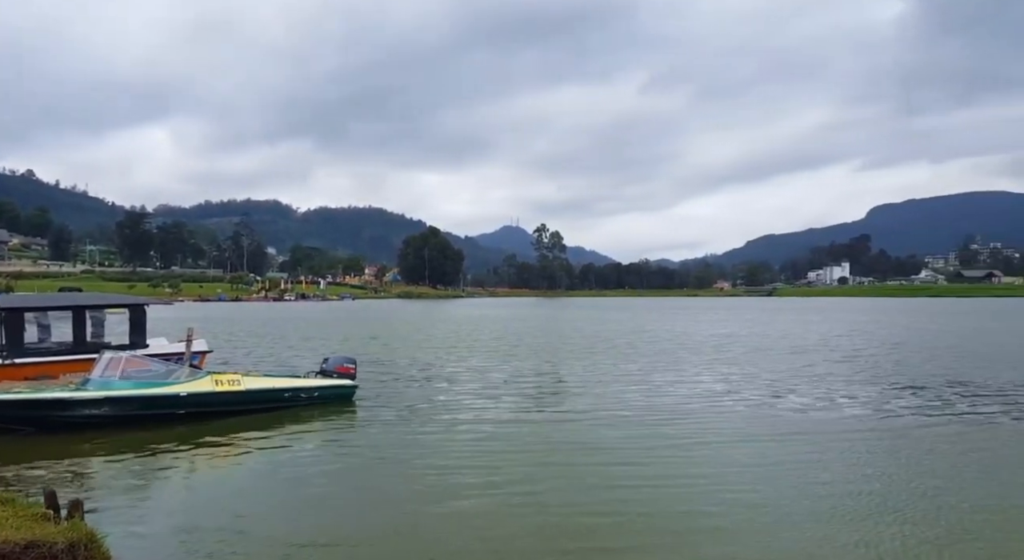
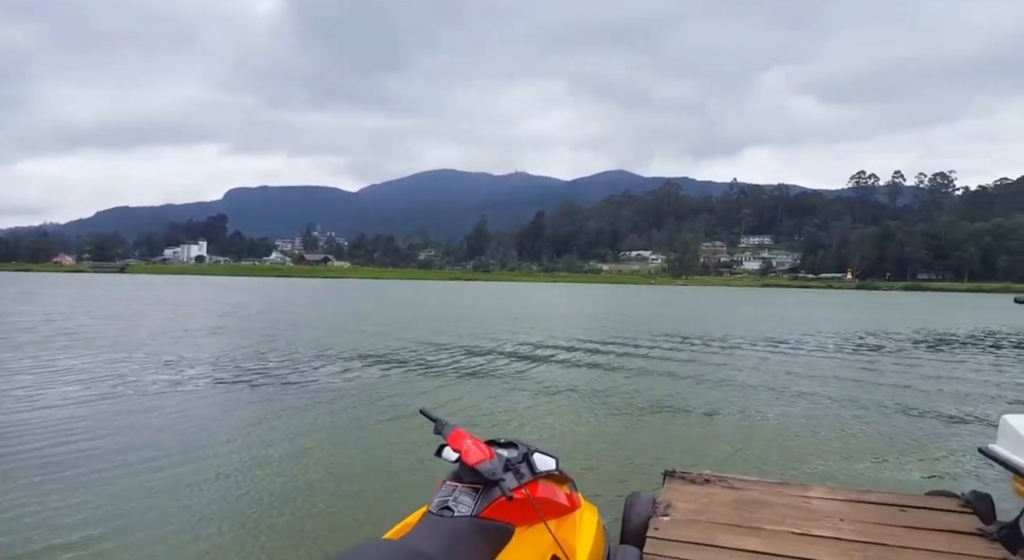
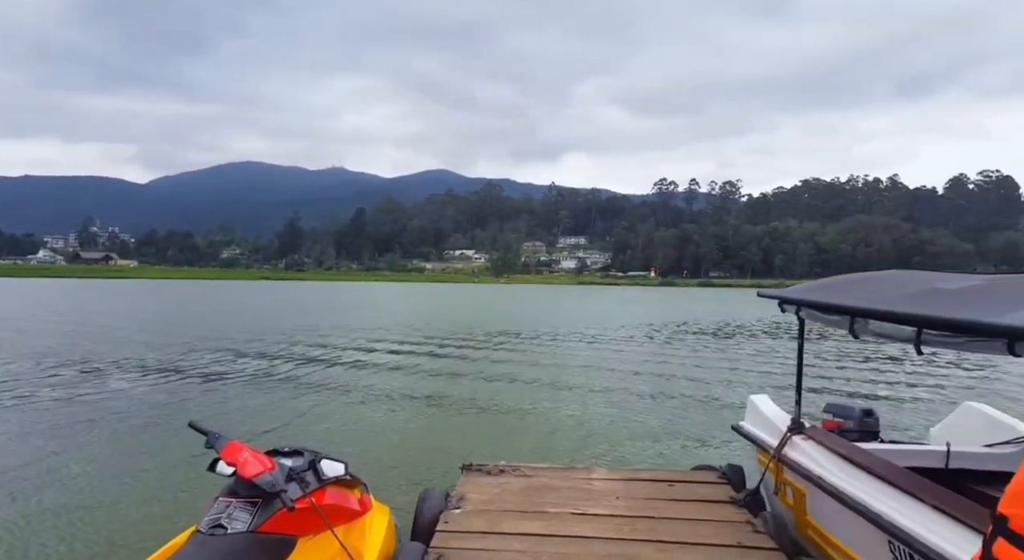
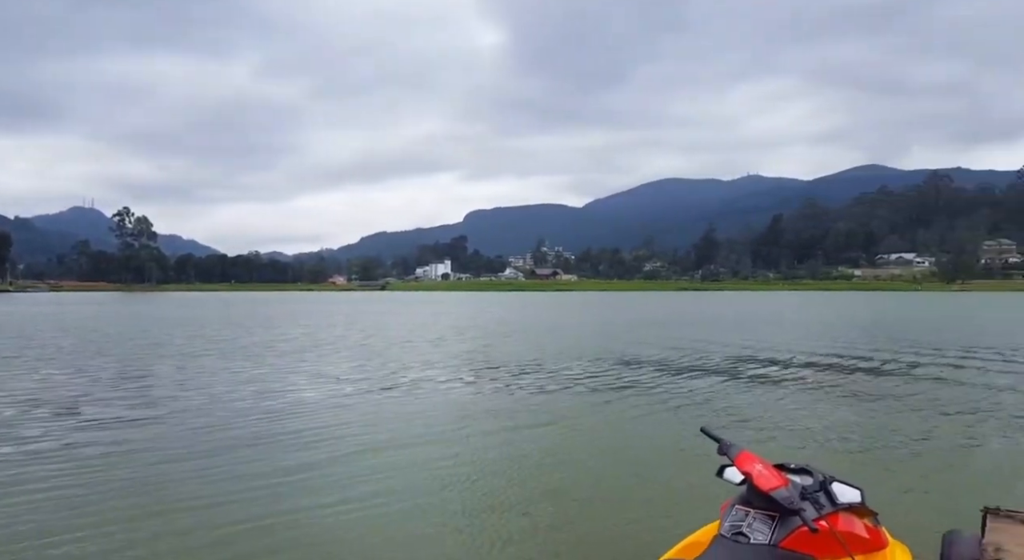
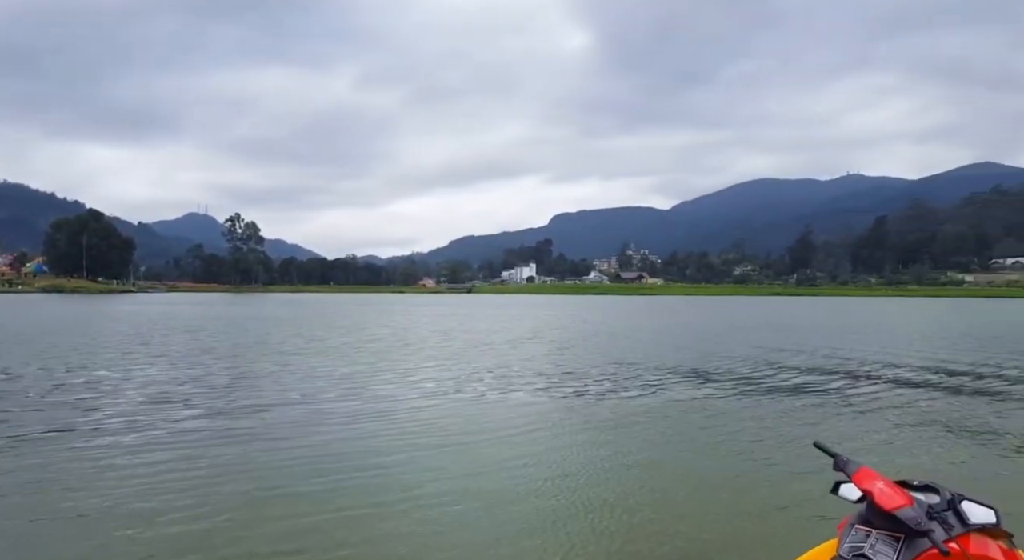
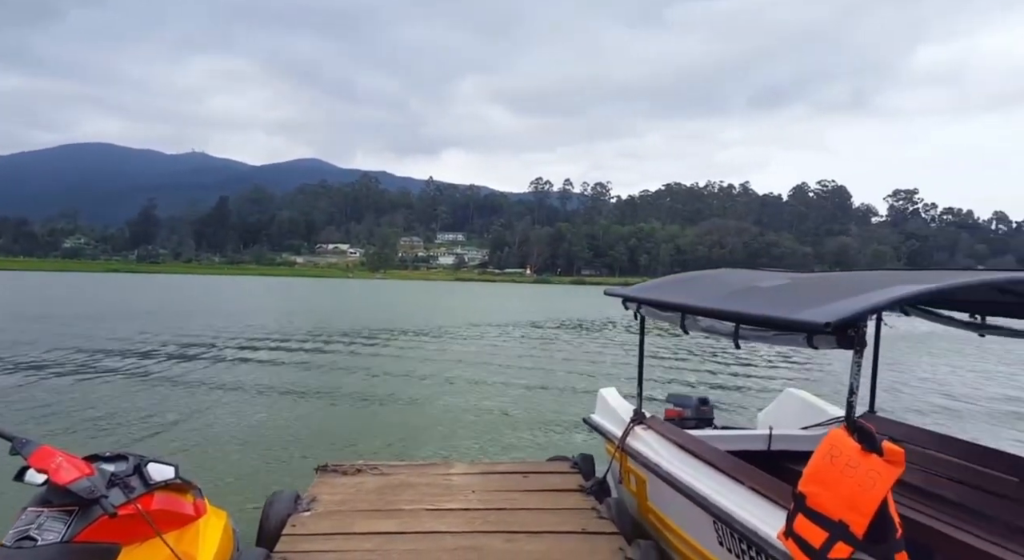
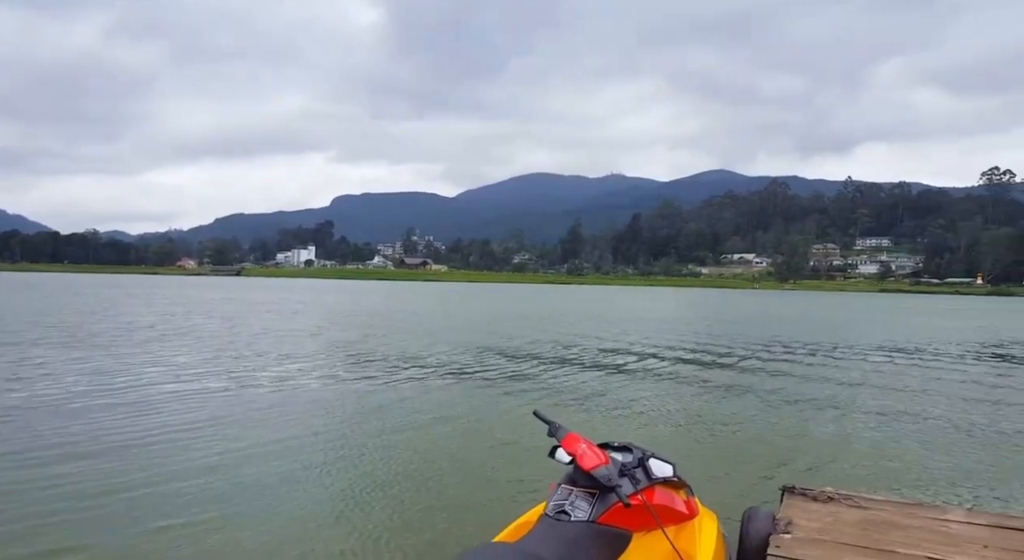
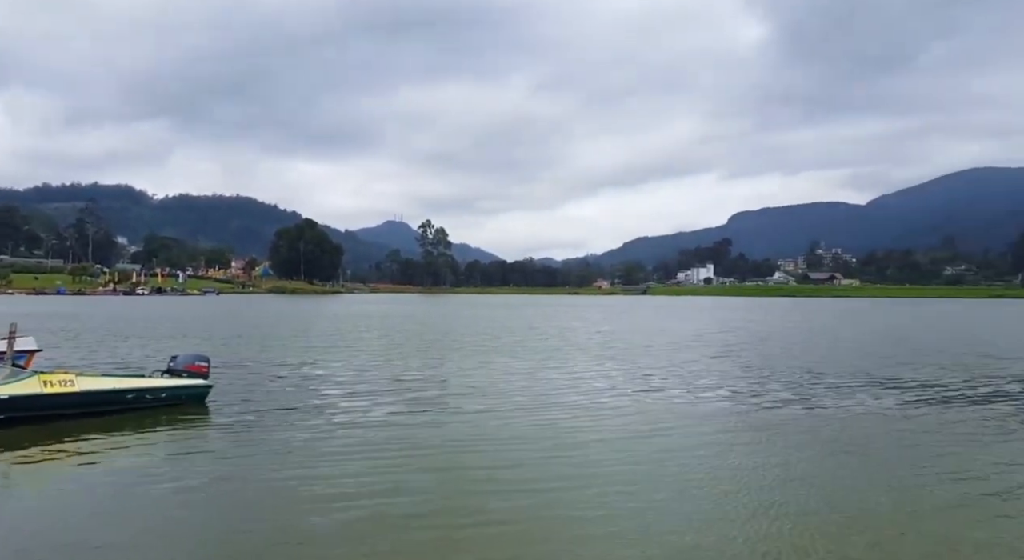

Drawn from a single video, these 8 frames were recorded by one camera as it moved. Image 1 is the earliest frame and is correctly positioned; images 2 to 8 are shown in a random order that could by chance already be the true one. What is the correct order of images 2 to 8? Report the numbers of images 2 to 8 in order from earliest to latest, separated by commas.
8, 5, 4, 7, 2, 3, 6
